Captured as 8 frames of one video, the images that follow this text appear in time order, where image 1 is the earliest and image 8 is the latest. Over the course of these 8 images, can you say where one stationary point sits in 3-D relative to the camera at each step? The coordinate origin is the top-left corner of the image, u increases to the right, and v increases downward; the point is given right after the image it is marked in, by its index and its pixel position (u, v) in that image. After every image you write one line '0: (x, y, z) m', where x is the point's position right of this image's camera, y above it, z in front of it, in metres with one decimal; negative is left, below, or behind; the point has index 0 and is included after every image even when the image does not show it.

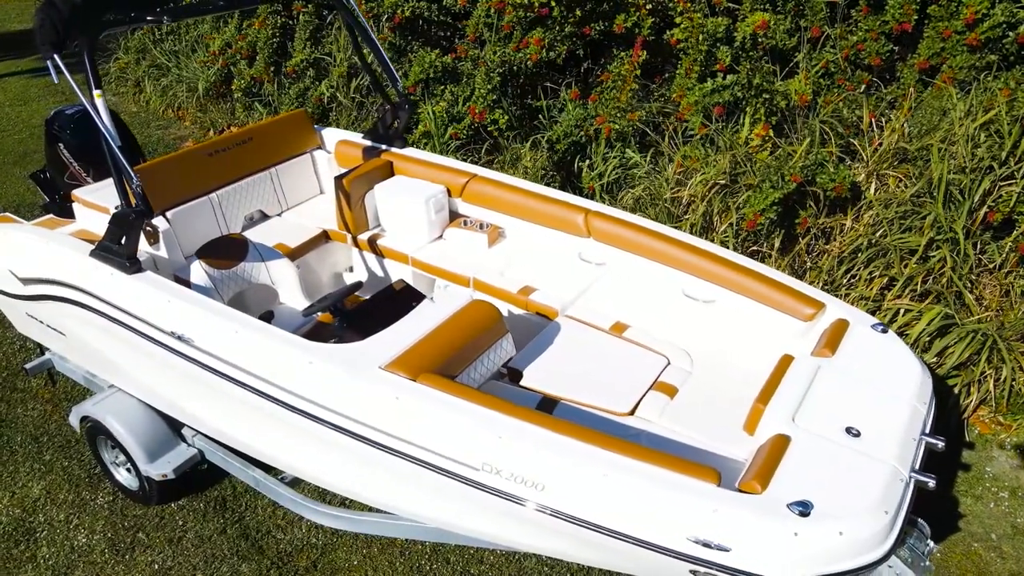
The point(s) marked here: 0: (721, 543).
0: (+0.5, -0.5, +1.6) m
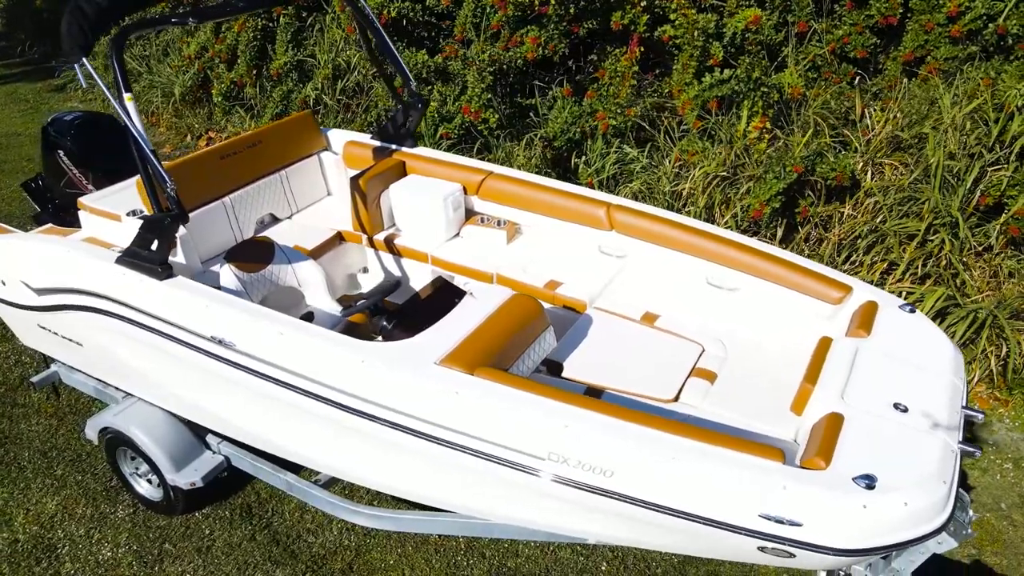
0: (+0.6, -0.5, +1.6) m
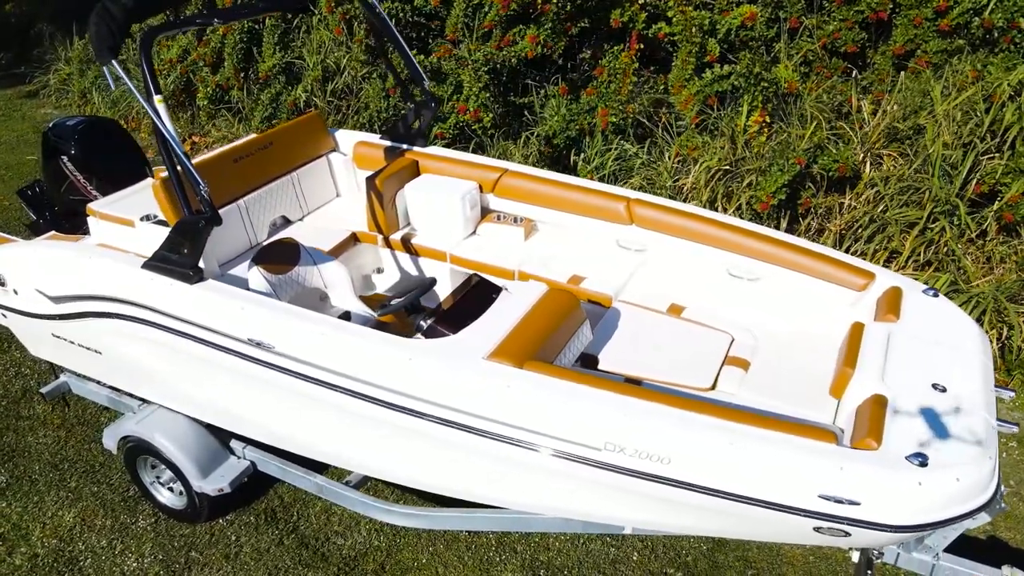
0: (+0.8, -0.5, +1.6) m
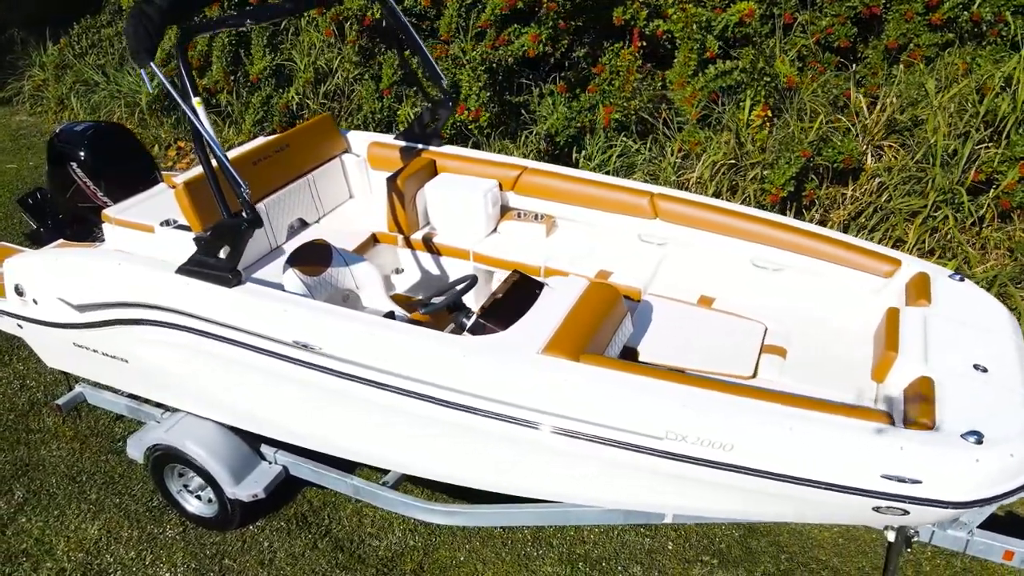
0: (+0.9, -0.4, +1.7) m
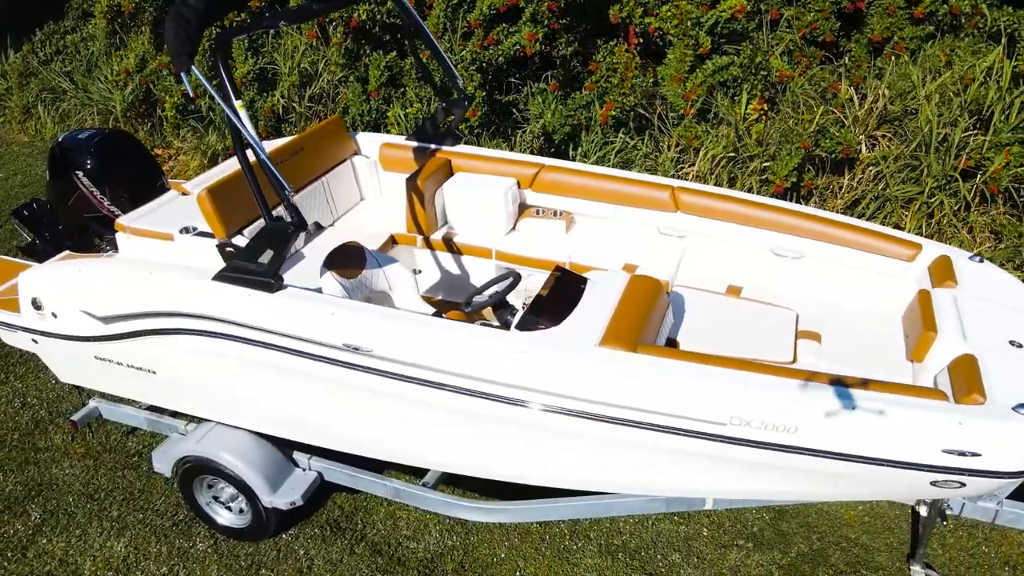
0: (+1.1, -0.4, +1.8) m
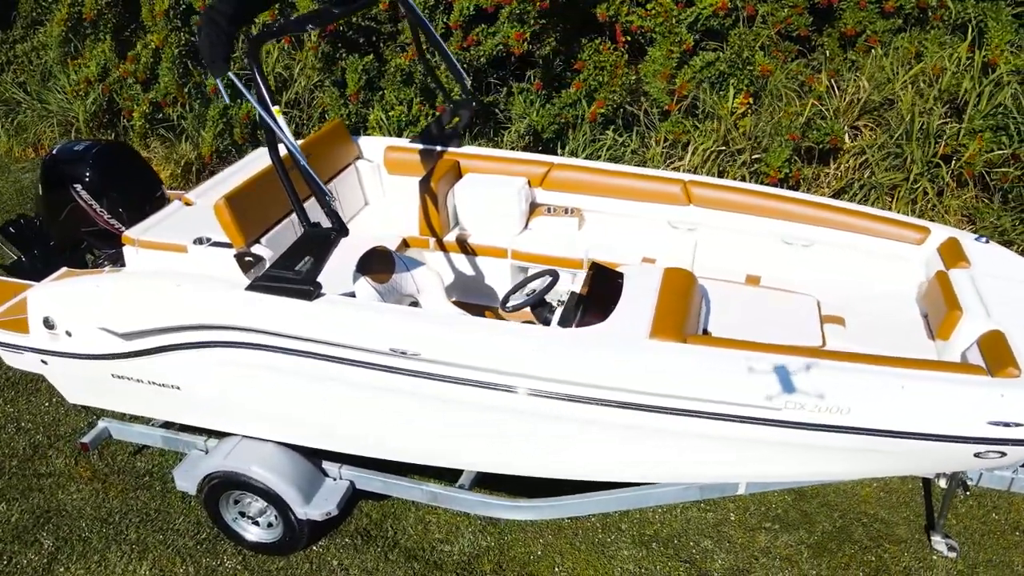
0: (+1.3, -0.3, +1.9) m
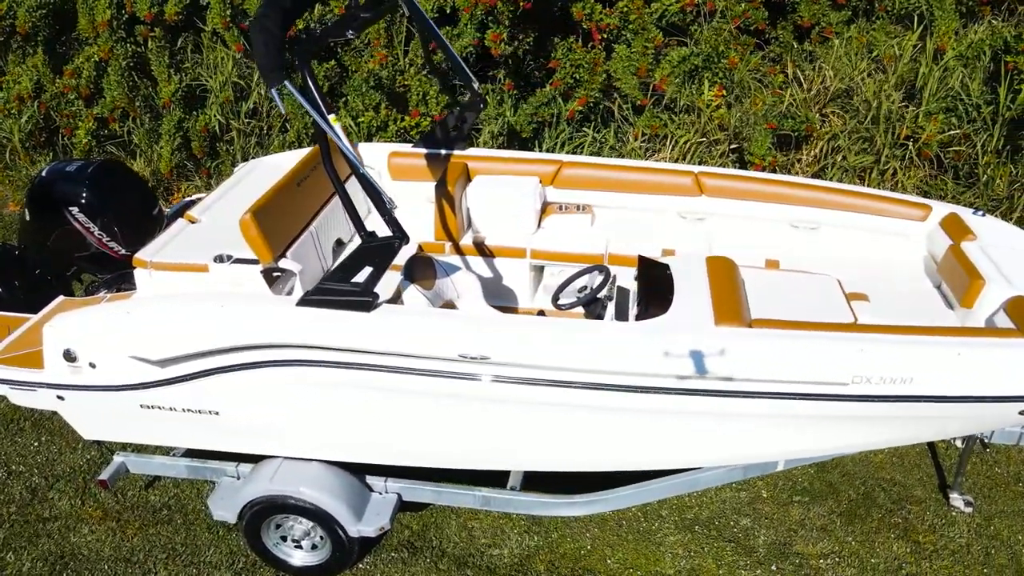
0: (+1.5, -0.2, +2.0) m
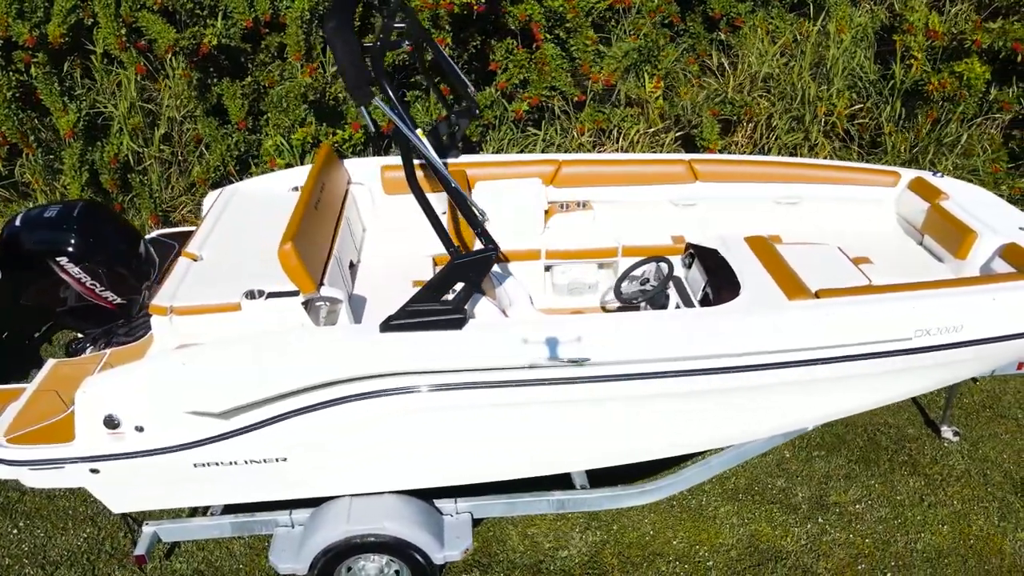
0: (+1.8, -0.1, +2.3) m
